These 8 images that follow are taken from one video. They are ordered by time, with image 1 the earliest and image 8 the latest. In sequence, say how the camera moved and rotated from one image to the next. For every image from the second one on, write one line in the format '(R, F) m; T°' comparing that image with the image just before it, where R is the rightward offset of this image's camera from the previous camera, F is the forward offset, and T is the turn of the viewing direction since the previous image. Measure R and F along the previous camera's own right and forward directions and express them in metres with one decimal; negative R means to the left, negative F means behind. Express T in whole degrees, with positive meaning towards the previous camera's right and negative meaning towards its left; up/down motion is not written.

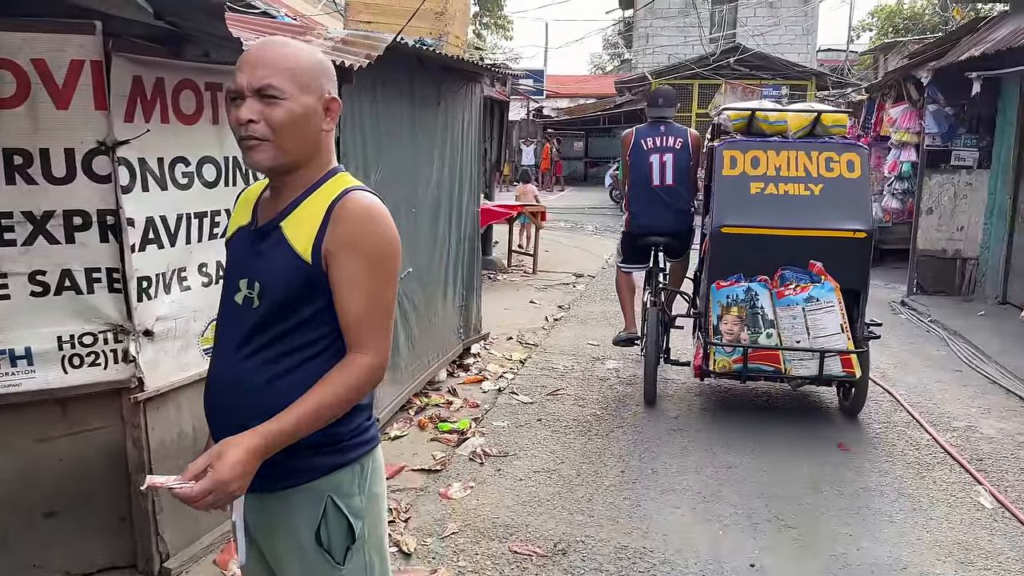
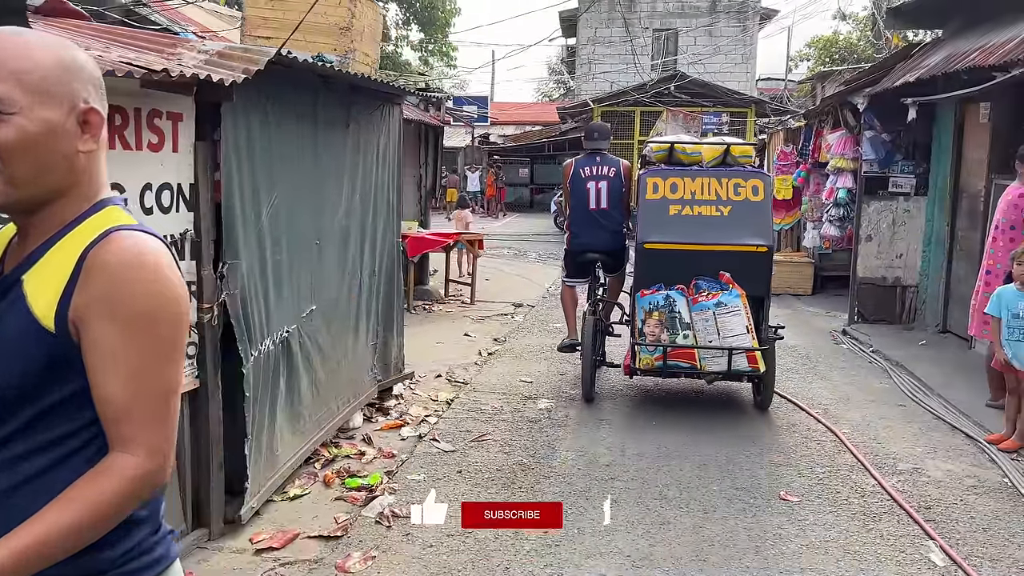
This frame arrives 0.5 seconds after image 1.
(+0.2, +0.4) m; +3°
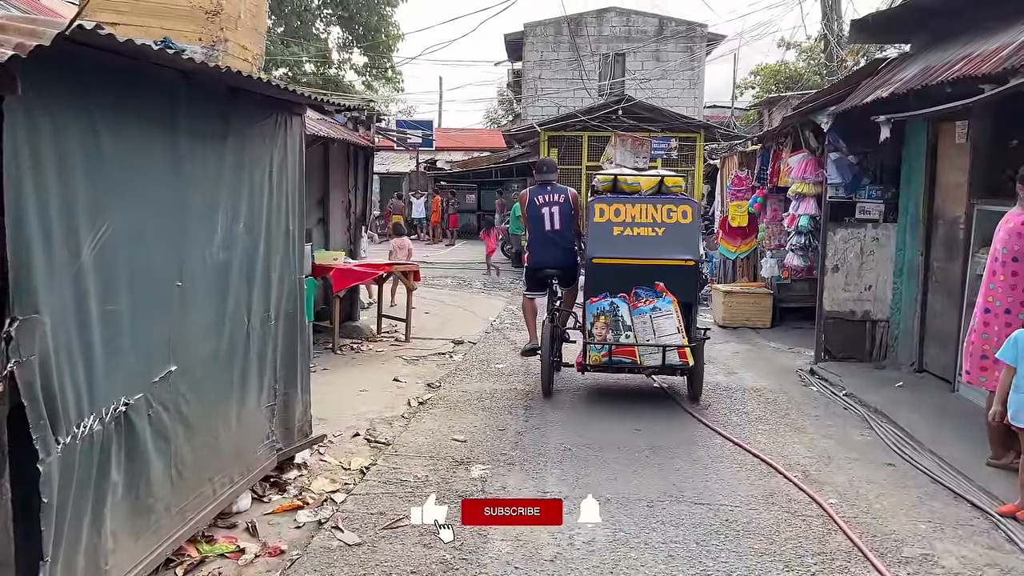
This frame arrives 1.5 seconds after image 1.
(+0.1, +0.9) m; +3°
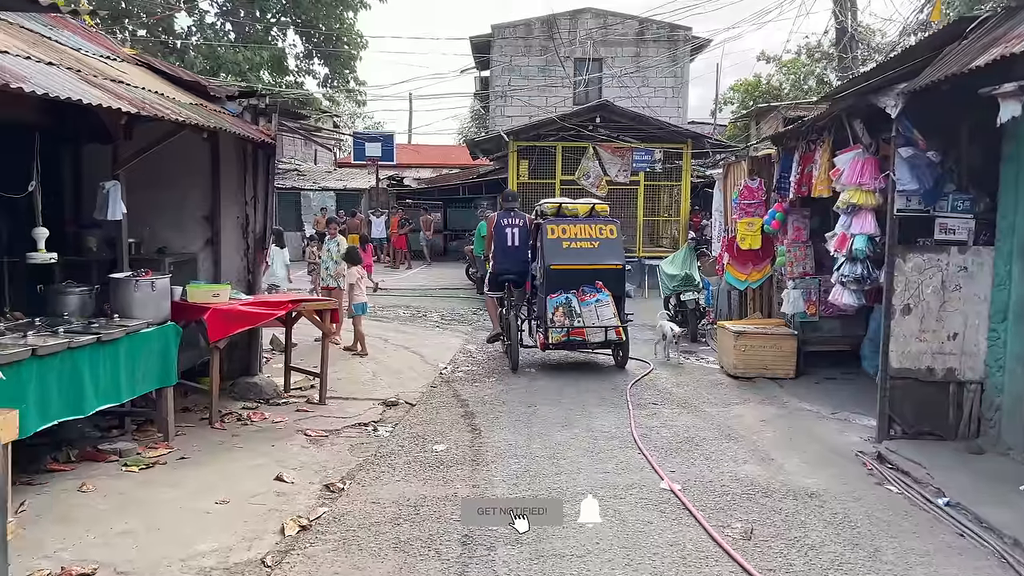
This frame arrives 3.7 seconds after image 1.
(+0.2, +2.3) m; +2°
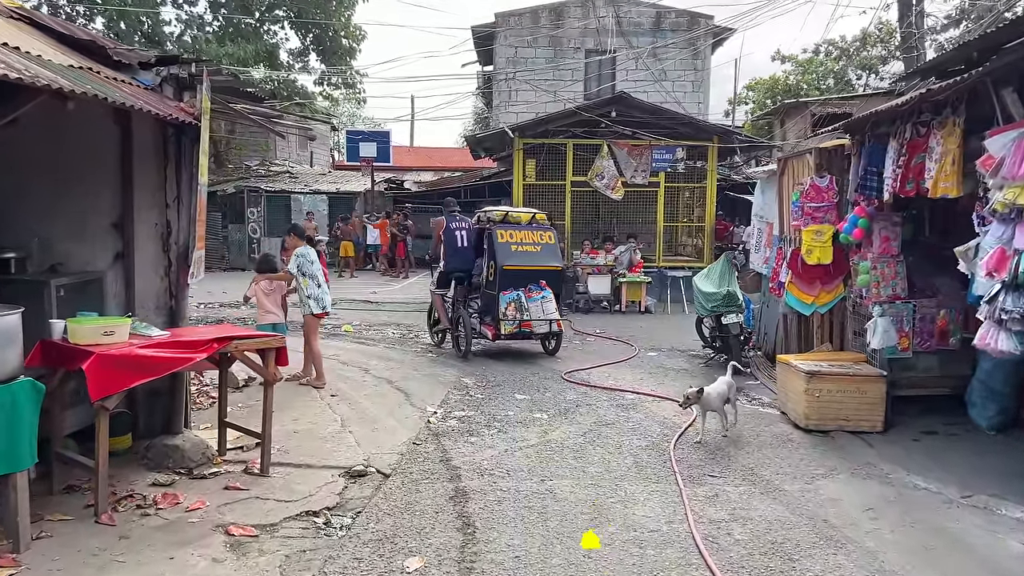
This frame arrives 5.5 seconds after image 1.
(0.0, +1.8) m; 0°
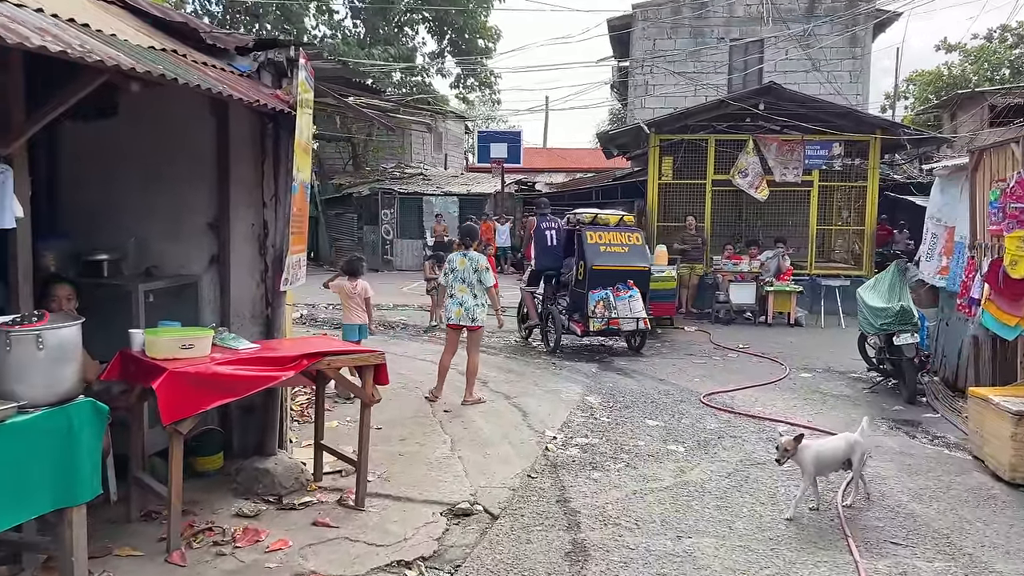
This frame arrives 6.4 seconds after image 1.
(0.0, +0.8) m; -9°
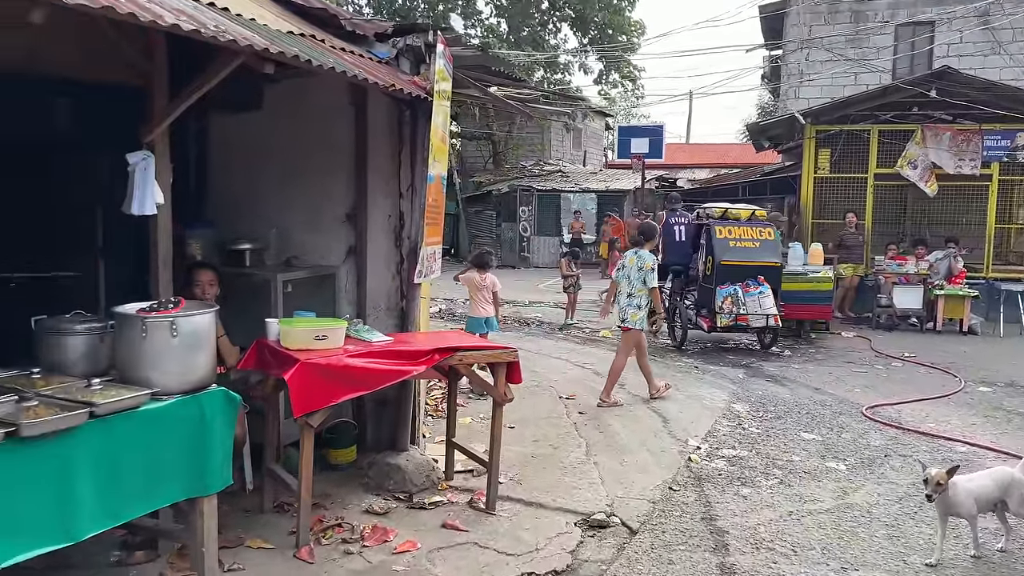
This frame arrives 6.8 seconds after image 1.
(0.0, +0.3) m; -9°
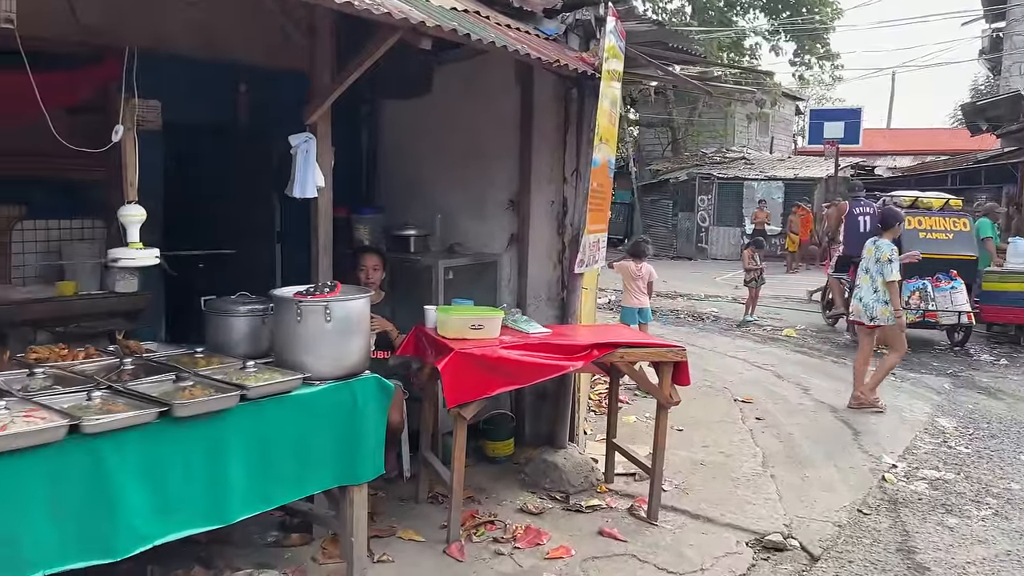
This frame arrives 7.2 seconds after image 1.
(0.0, +0.3) m; -12°
